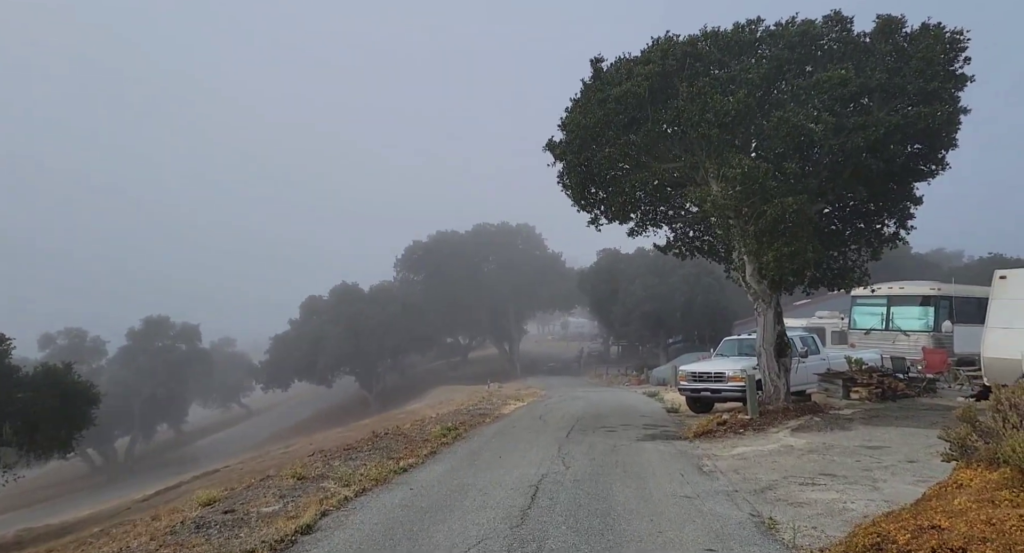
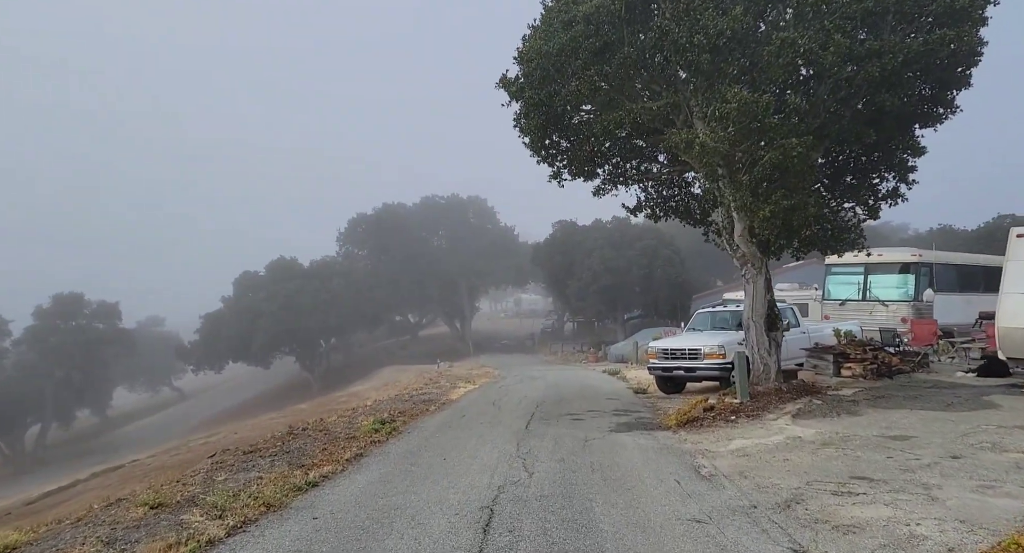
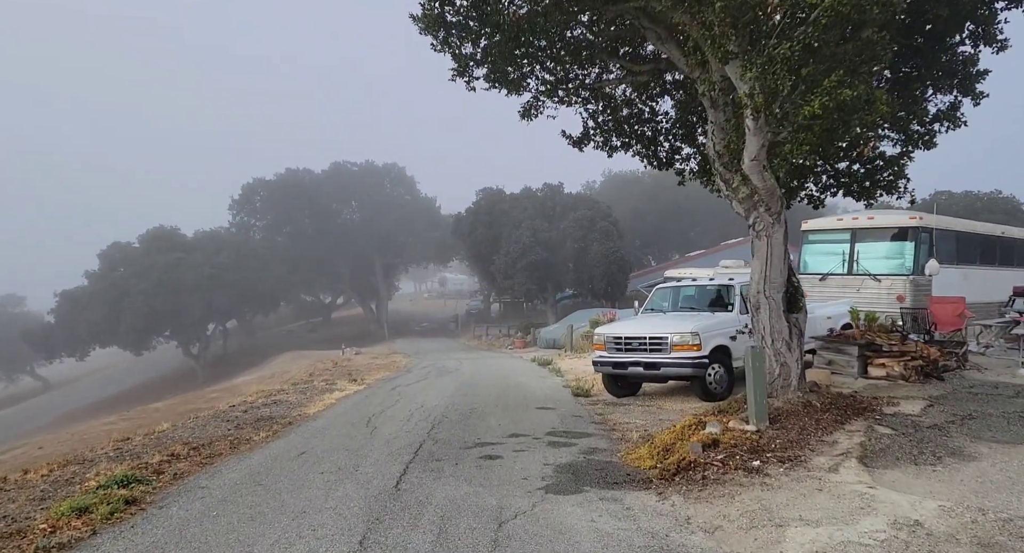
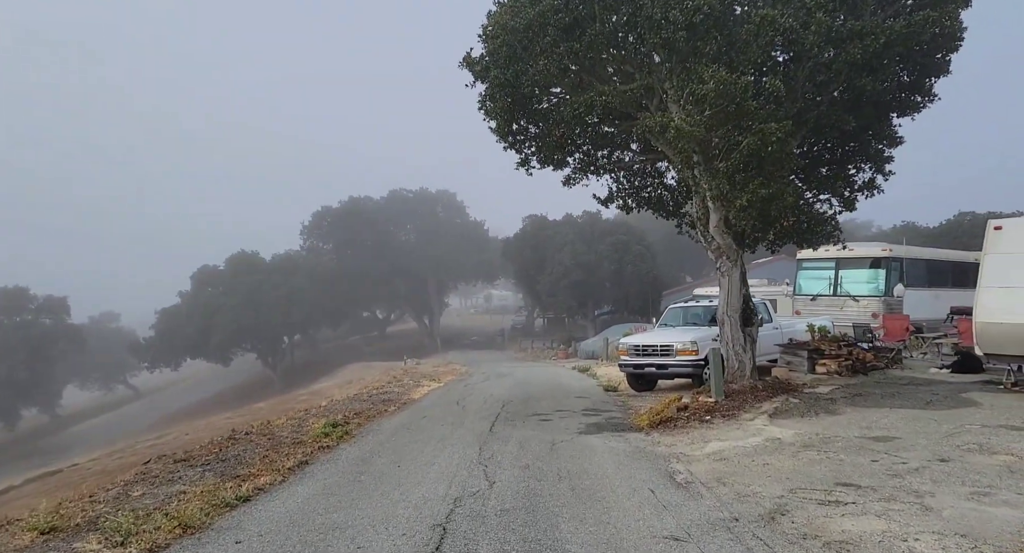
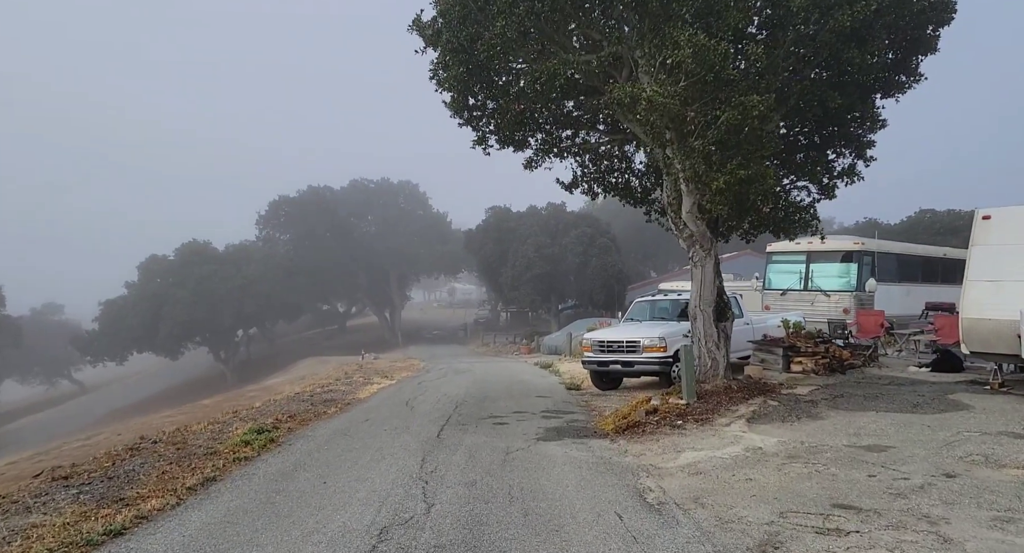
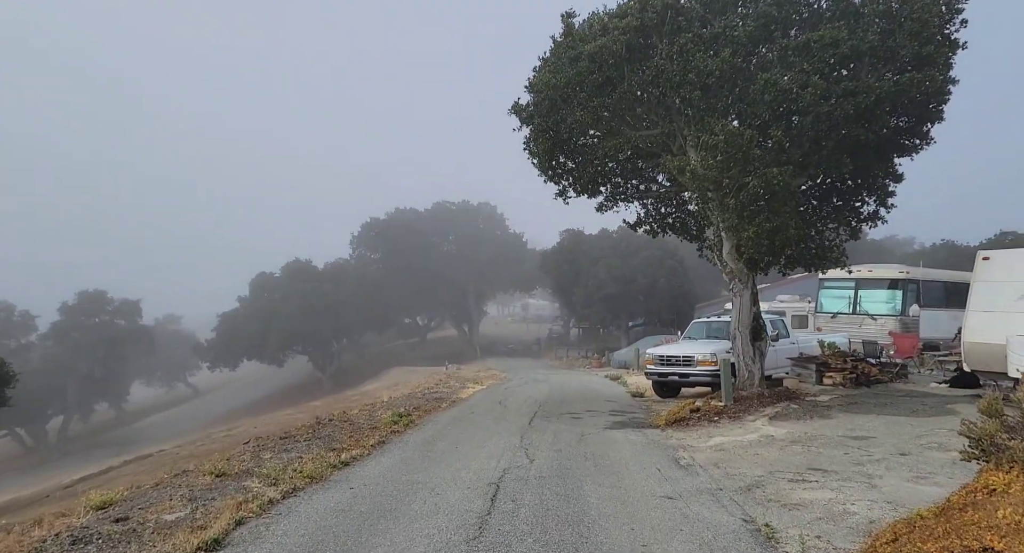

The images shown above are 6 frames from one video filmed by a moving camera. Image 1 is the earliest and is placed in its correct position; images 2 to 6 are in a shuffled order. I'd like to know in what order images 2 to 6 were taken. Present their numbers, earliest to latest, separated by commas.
6, 2, 4, 5, 3
